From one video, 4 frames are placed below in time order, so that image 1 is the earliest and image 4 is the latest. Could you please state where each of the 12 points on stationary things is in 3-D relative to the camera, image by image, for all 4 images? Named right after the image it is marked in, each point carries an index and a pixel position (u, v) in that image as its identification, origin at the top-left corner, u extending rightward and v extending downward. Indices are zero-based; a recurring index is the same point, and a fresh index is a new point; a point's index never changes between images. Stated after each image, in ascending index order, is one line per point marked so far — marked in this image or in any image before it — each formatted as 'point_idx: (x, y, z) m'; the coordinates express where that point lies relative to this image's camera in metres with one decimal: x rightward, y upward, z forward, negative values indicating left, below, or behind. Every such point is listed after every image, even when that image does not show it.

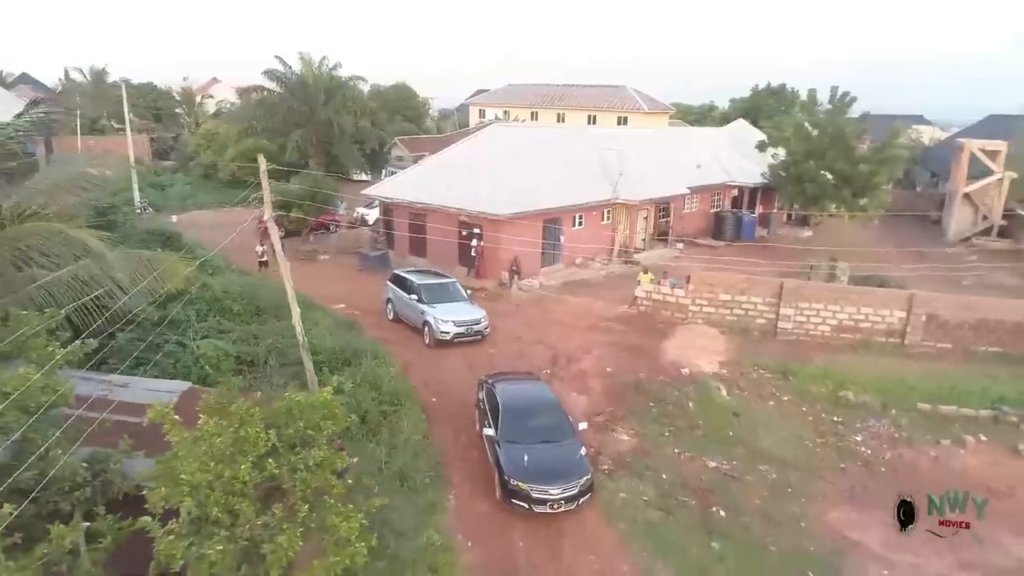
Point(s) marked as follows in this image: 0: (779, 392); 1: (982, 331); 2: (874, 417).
0: (+6.0, -2.3, +16.1) m
1: (+11.6, -1.1, +17.7) m
2: (+7.7, -2.7, +15.2) m
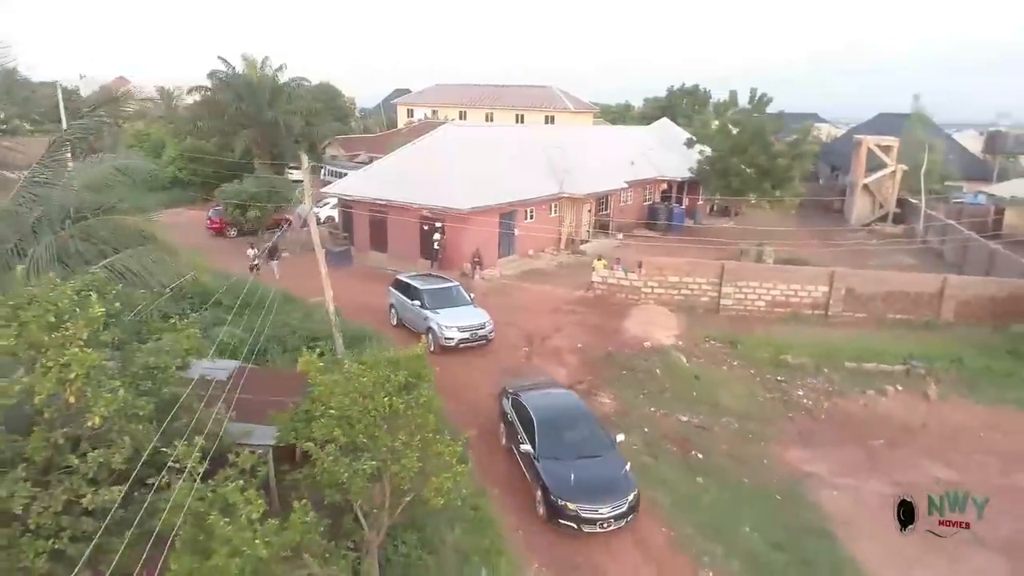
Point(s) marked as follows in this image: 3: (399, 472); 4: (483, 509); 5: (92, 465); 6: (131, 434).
0: (+5.5, -1.8, +18.3) m
1: (+10.9, -0.4, +20.6) m
2: (+7.3, -2.1, +17.7) m
3: (-1.1, -1.8, +7.1) m
4: (-0.4, -3.3, +10.6) m
5: (-3.7, -1.5, +6.3) m
6: (-3.5, -1.4, +6.6) m
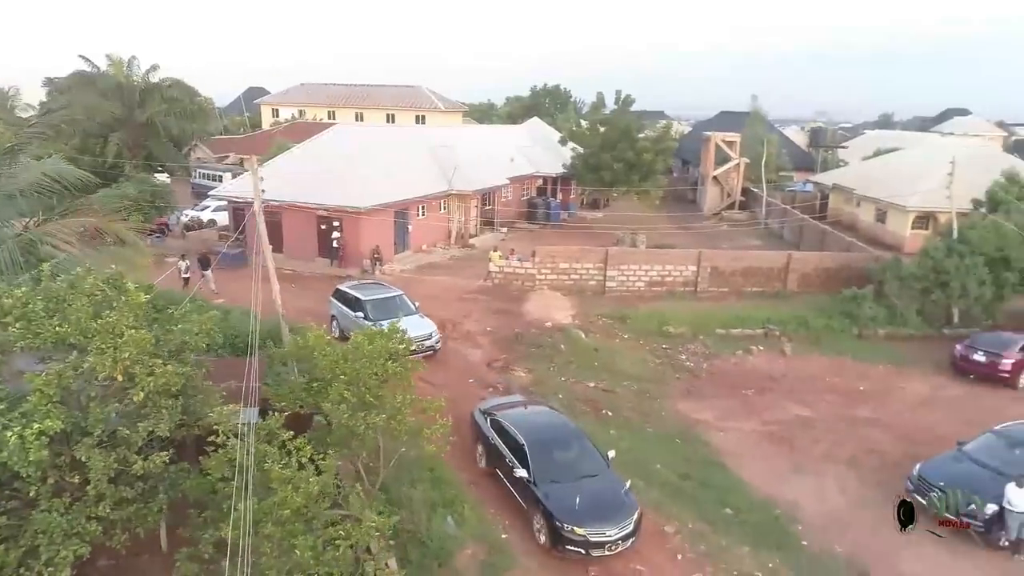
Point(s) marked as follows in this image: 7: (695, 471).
0: (+3.1, -1.3, +20.6) m
1: (+7.9, +0.4, +23.9) m
2: (+5.0, -1.5, +20.4) m
3: (-1.3, -1.6, +8.4) m
4: (-1.2, -3.0, +12.0) m
5: (-3.7, -1.5, +7.1) m
6: (-3.6, -1.2, +7.4) m
7: (+3.4, -3.4, +13.4) m
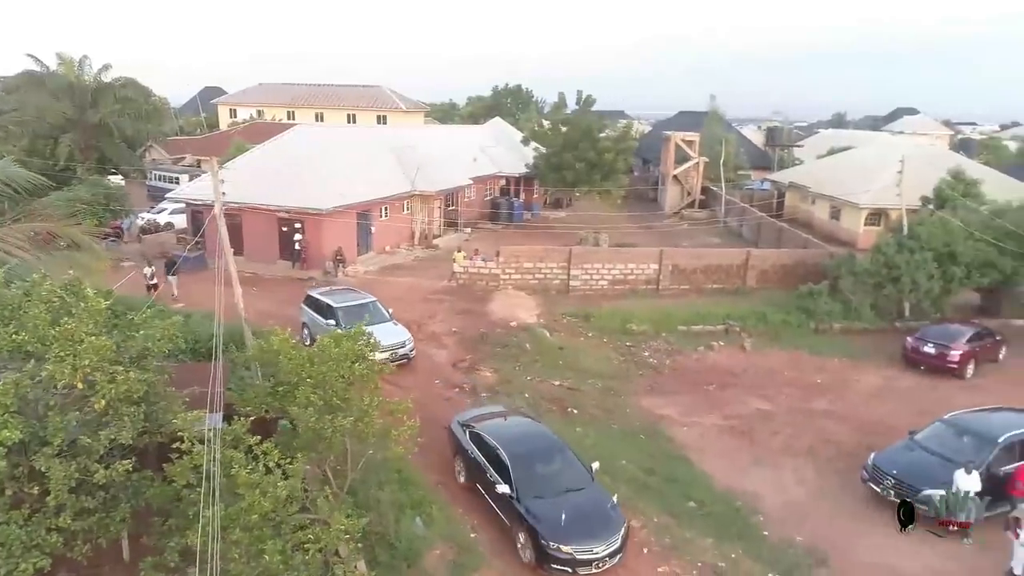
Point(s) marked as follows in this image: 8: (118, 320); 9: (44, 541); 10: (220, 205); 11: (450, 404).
0: (+2.1, -1.2, +20.8) m
1: (+6.7, +0.5, +24.3) m
2: (+4.0, -1.5, +20.7) m
3: (-1.7, -1.6, +8.4) m
4: (-1.8, -3.0, +12.0) m
5: (-4.0, -1.5, +7.0) m
6: (-3.9, -1.3, +7.3) m
7: (+2.8, -3.4, +13.6) m
8: (-4.7, -0.4, +8.5) m
9: (-4.4, -2.4, +6.7) m
10: (-5.8, +1.7, +14.3) m
11: (-1.3, -2.5, +15.4) m
